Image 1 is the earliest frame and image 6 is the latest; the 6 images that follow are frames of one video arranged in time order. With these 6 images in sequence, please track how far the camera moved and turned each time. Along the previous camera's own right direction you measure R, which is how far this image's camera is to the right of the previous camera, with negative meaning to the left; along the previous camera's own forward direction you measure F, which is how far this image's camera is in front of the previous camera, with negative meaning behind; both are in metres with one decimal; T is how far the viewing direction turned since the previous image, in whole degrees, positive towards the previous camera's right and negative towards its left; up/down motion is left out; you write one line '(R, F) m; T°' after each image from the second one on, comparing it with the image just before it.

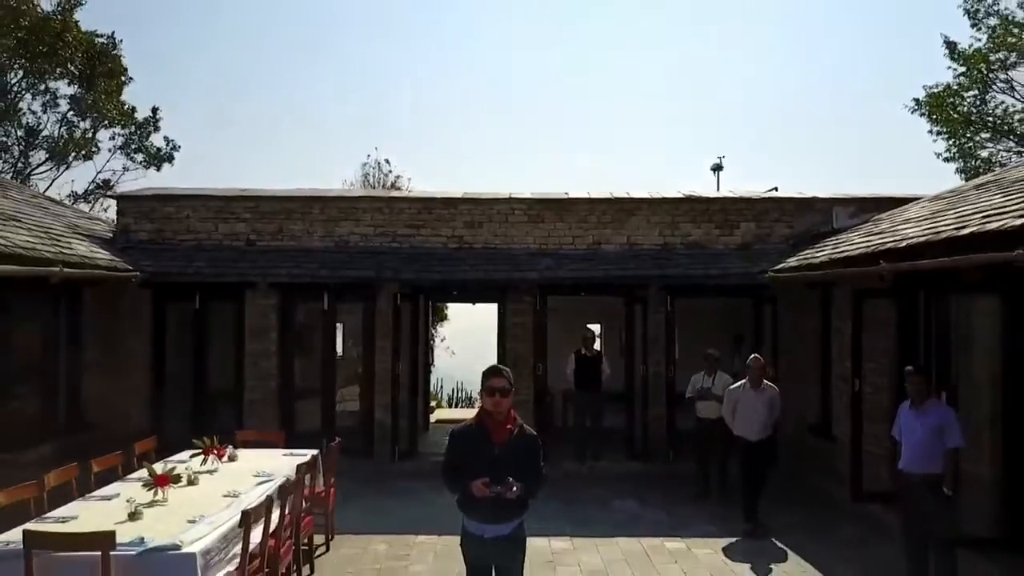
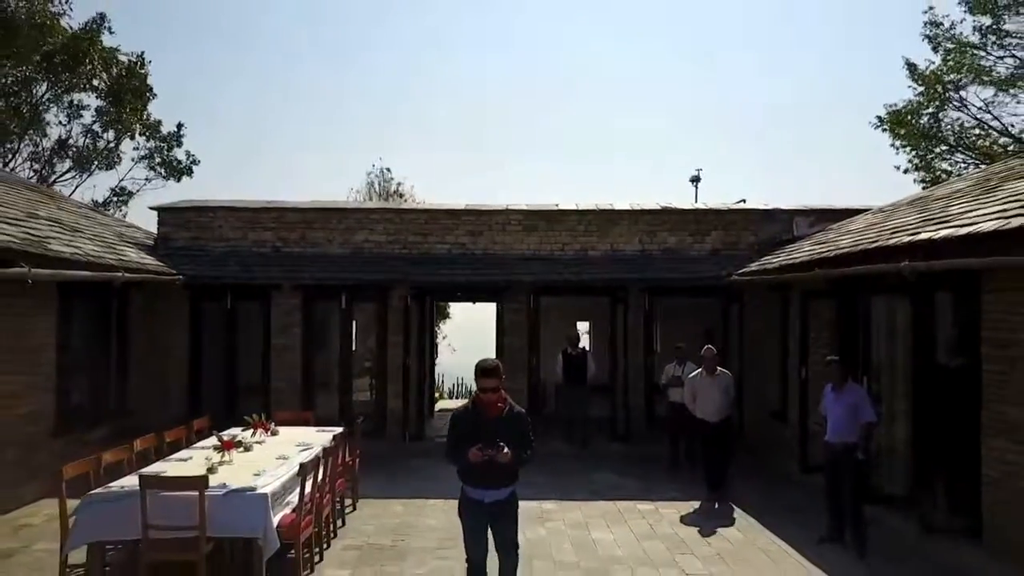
(0.0, -1.3) m; 0°
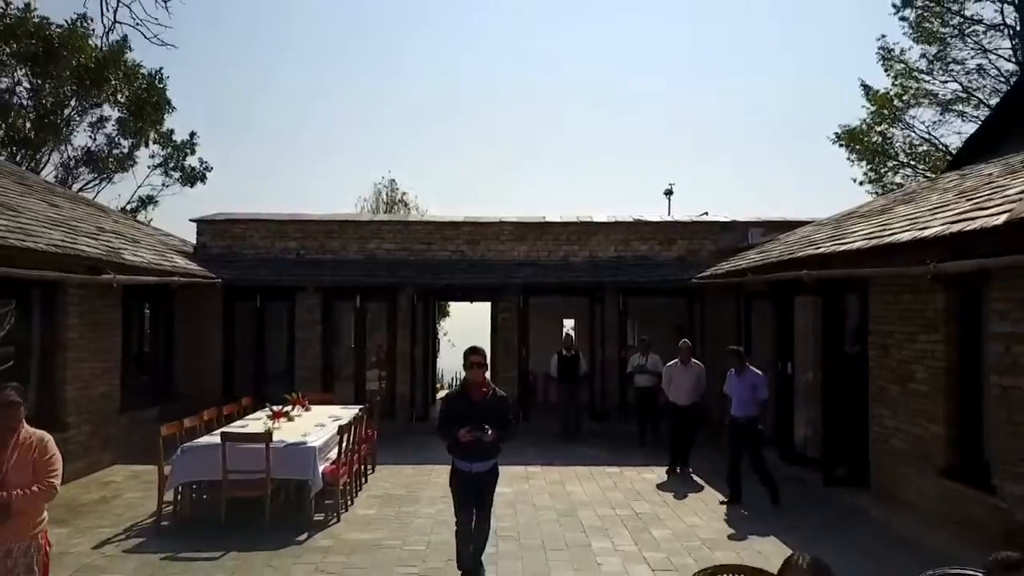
(+0.1, -1.8) m; 0°
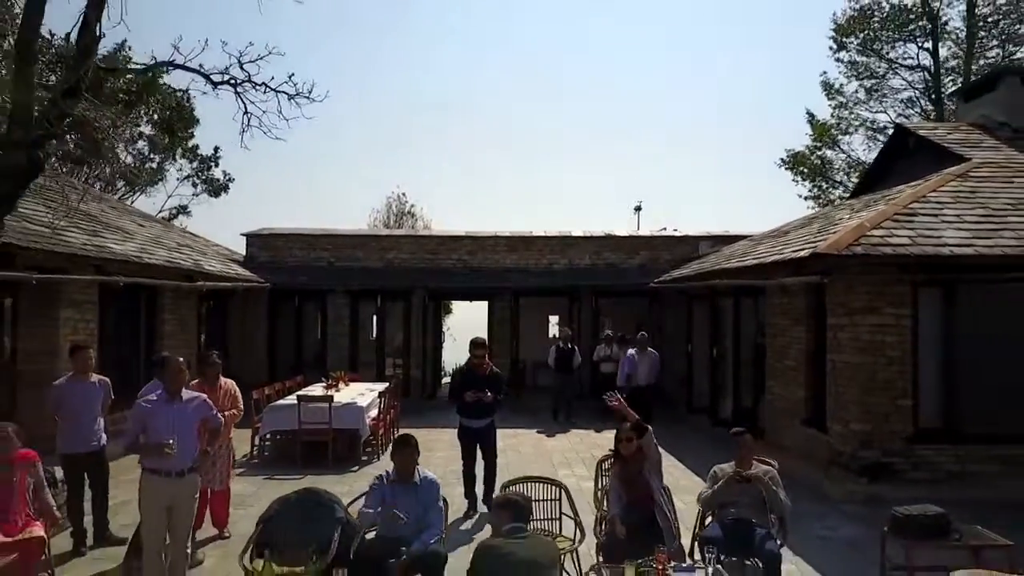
(+0.1, -2.9) m; 0°
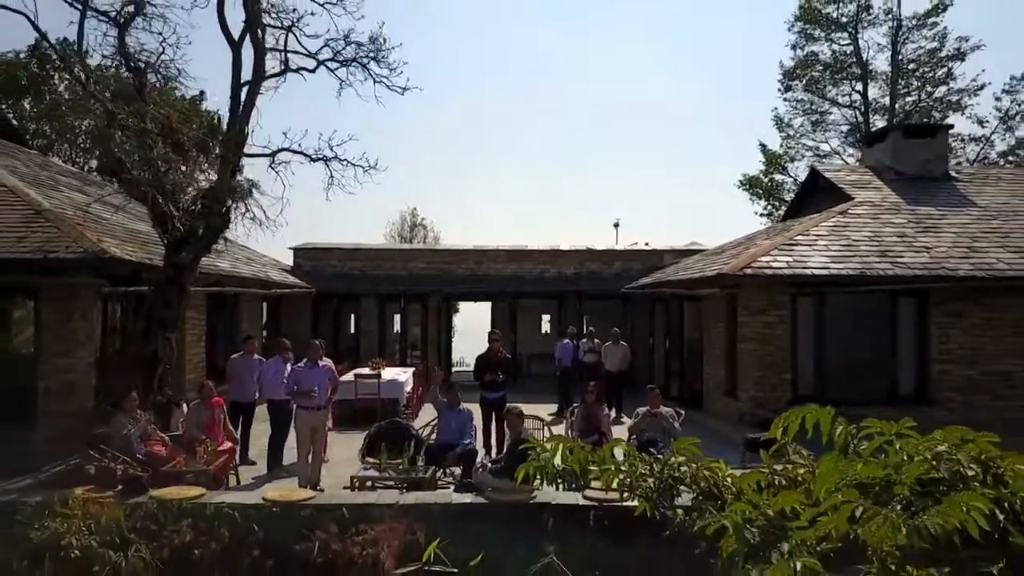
(-0.1, -3.6) m; 0°
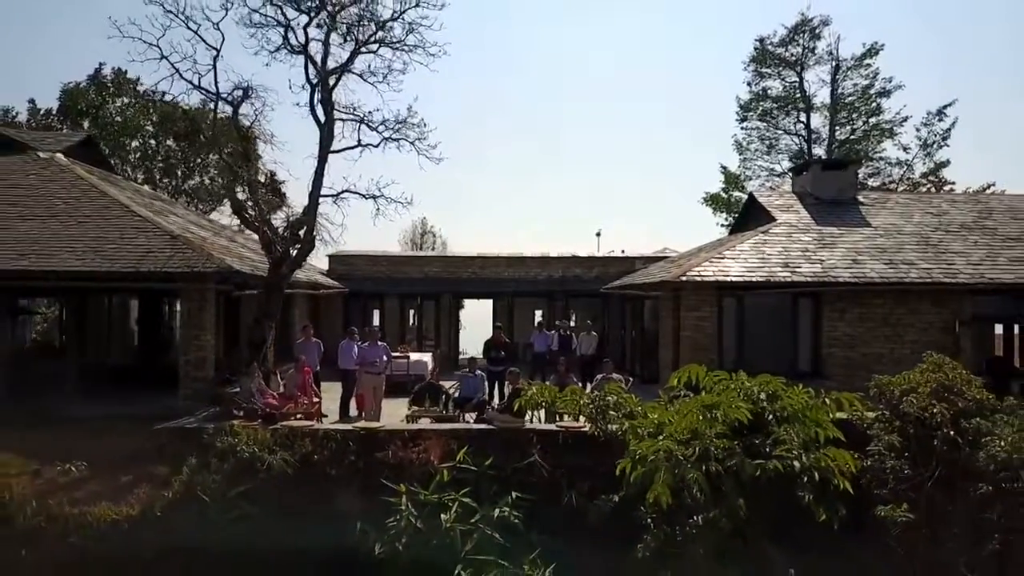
(0.0, -4.1) m; 0°
